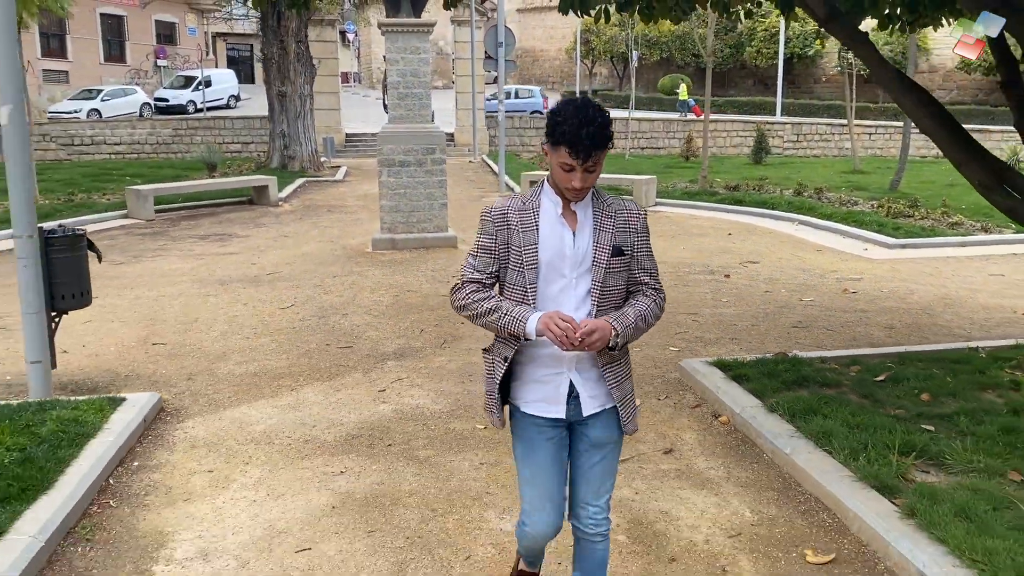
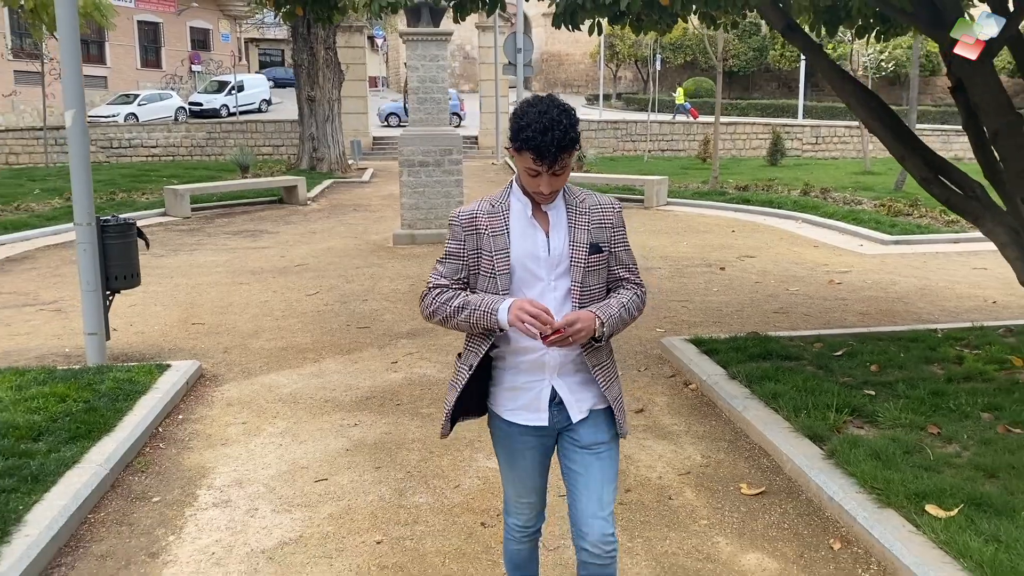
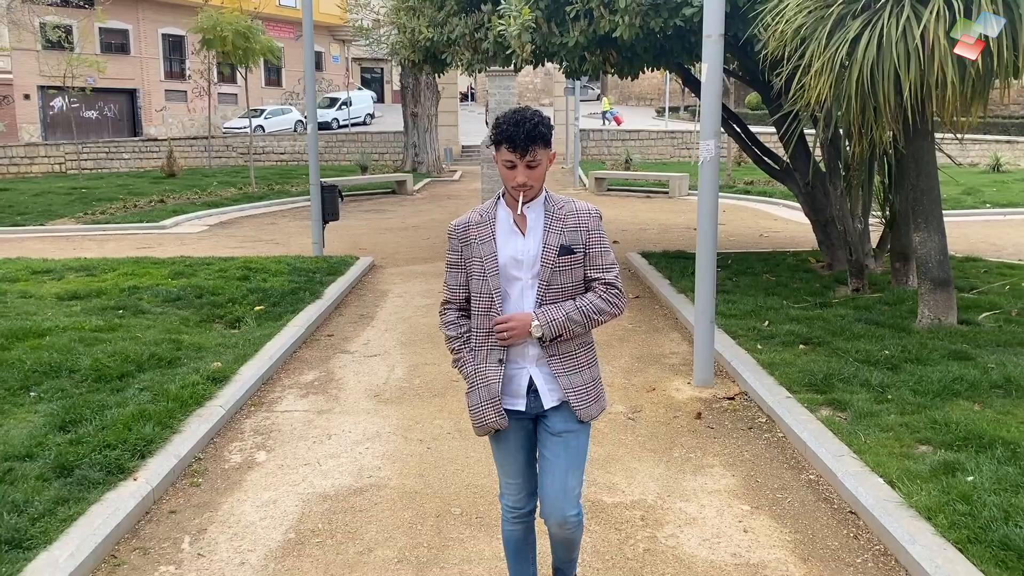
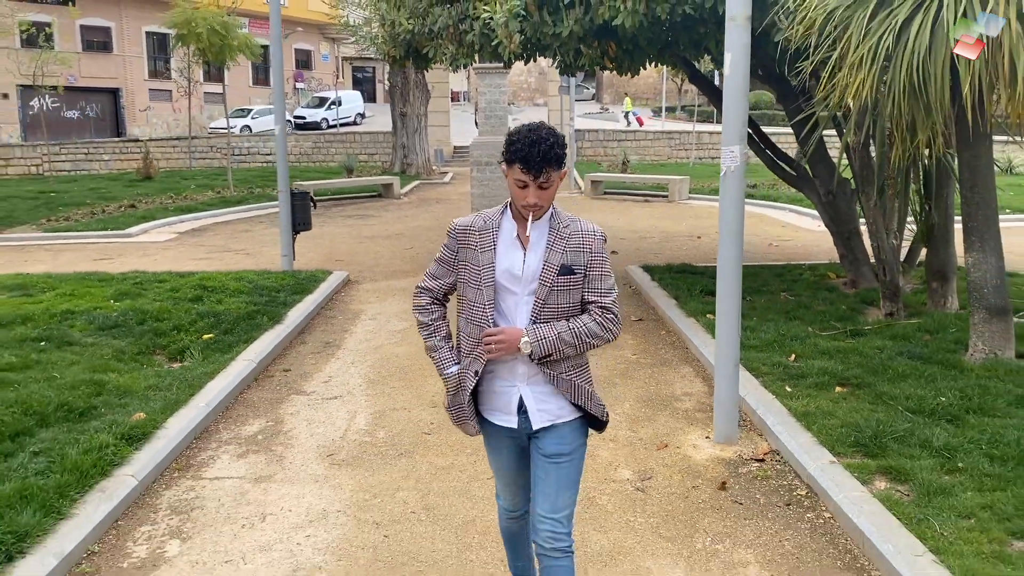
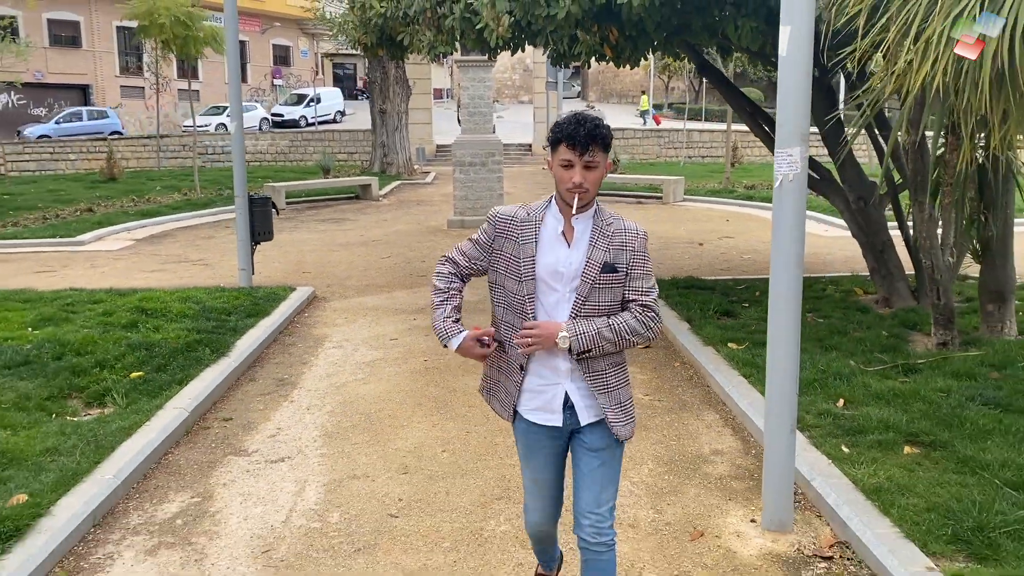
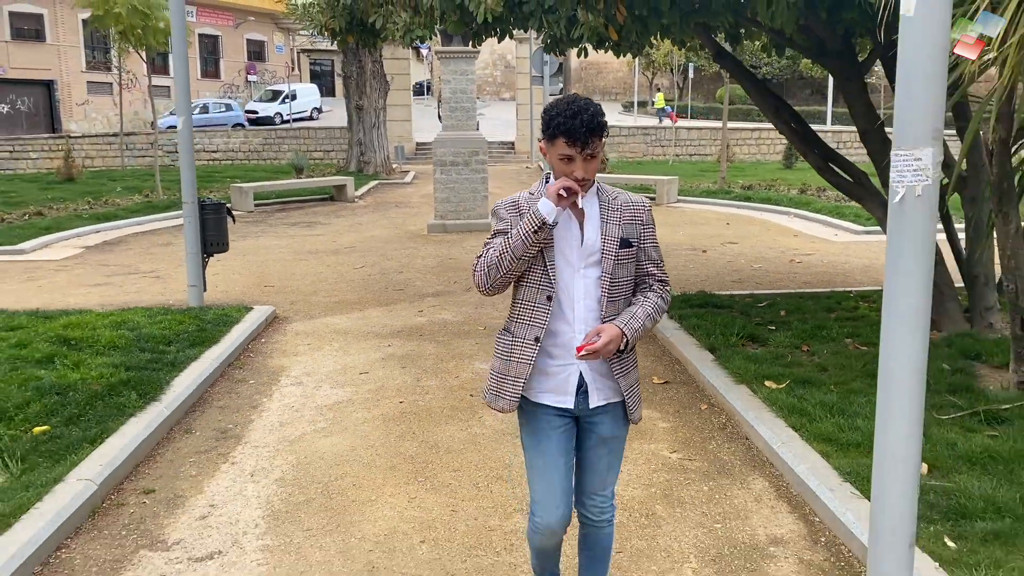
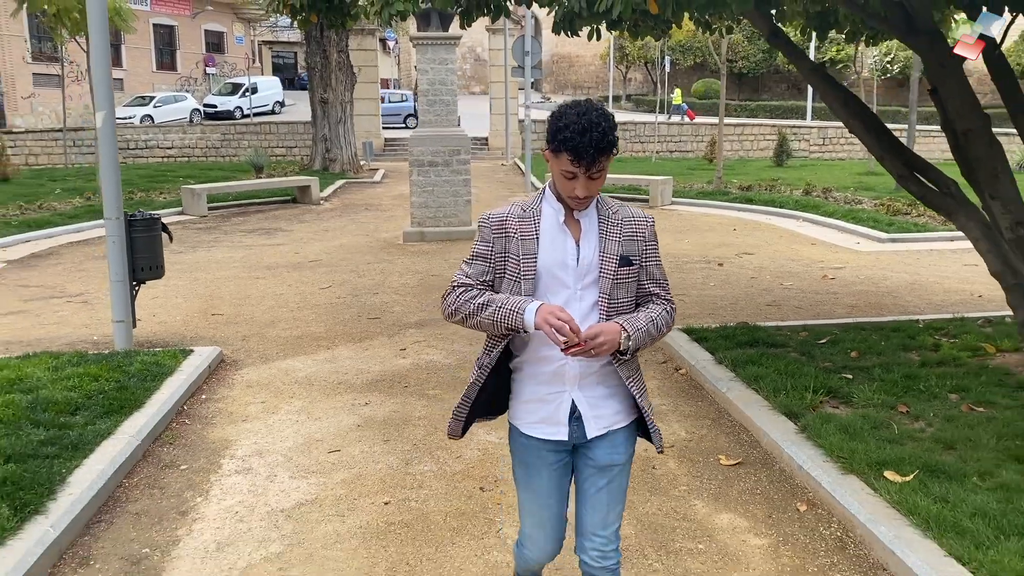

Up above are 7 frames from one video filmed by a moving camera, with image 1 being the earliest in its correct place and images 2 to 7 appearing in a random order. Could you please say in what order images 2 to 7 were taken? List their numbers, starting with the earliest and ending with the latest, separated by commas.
2, 7, 6, 5, 4, 3
